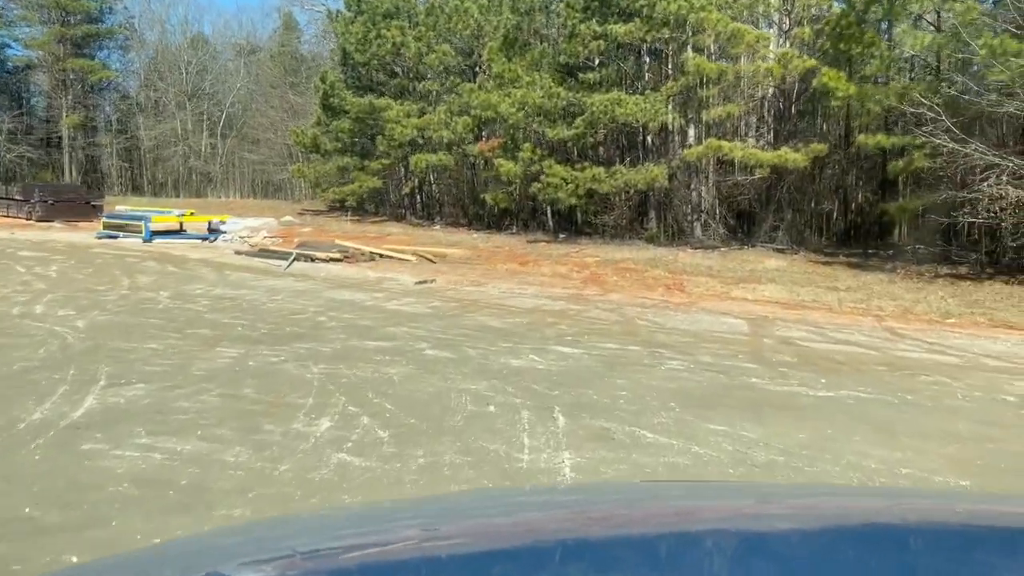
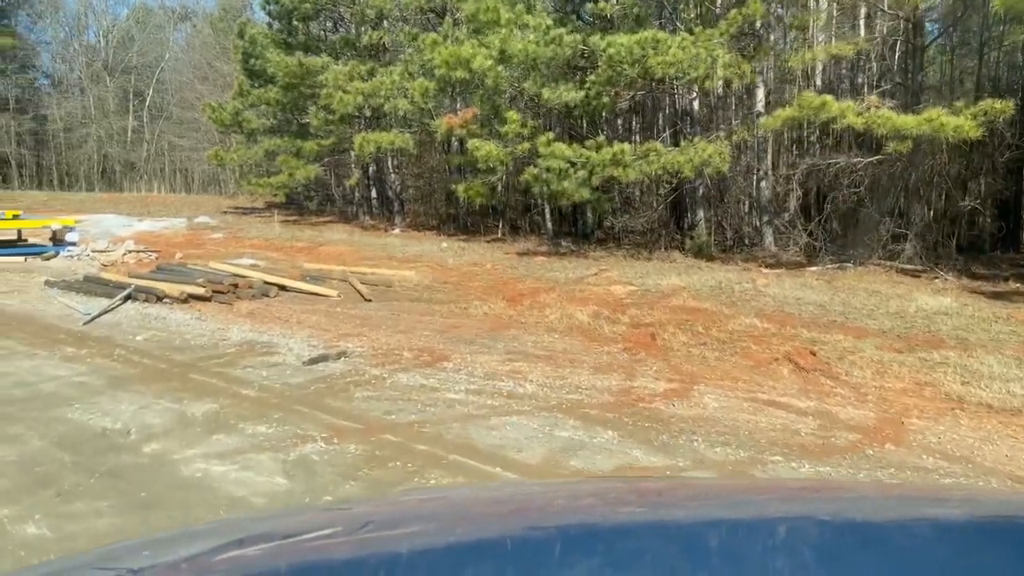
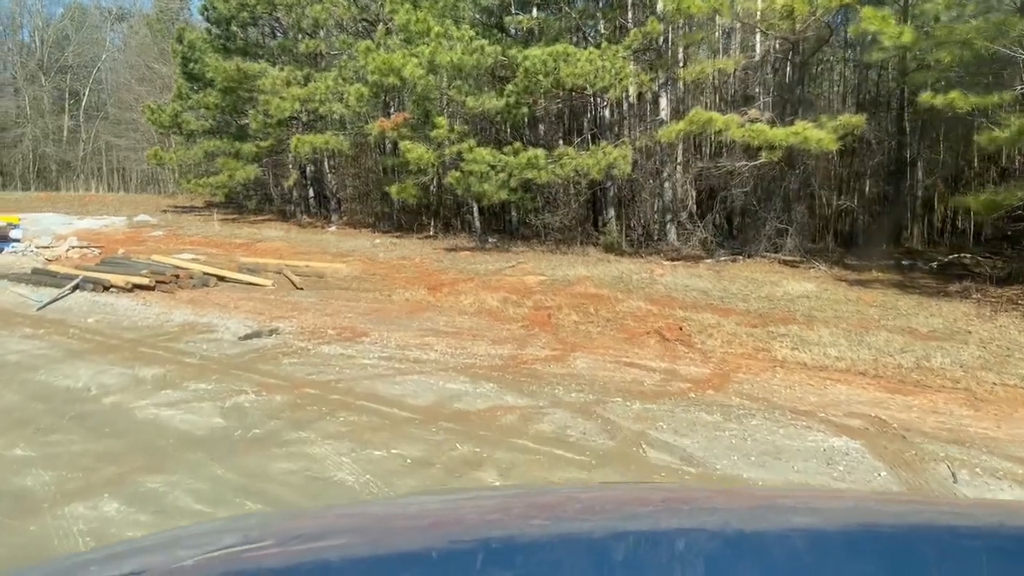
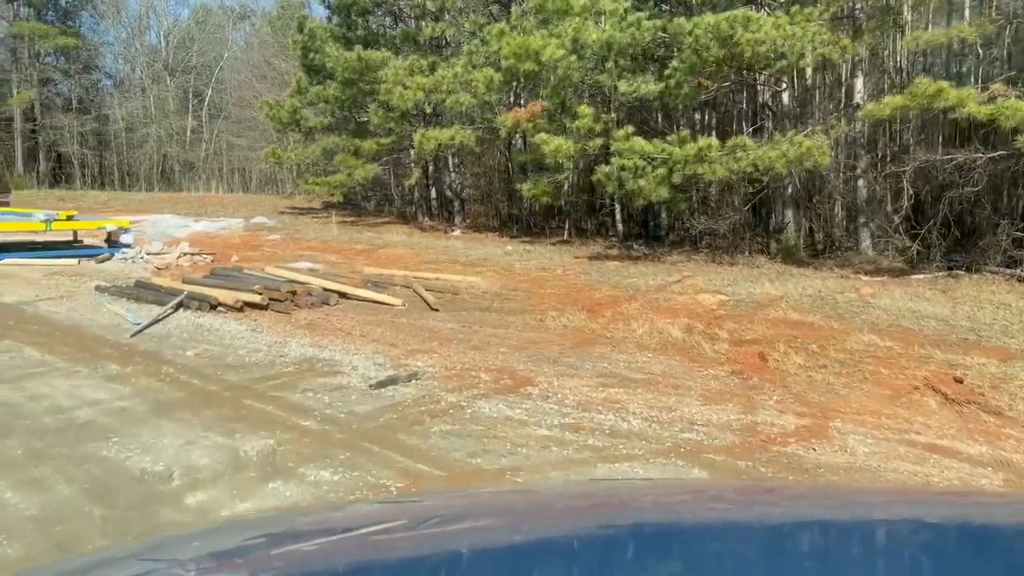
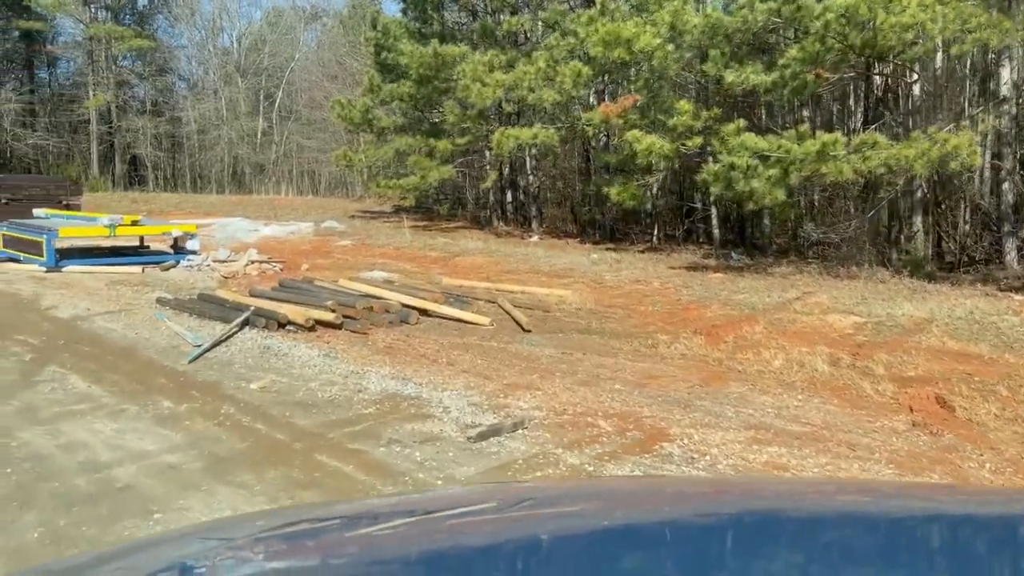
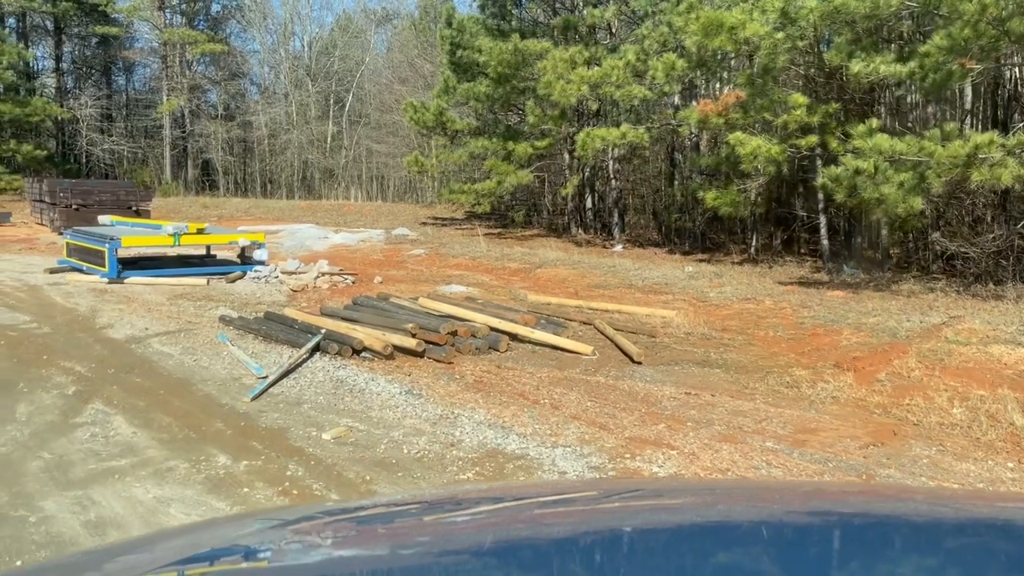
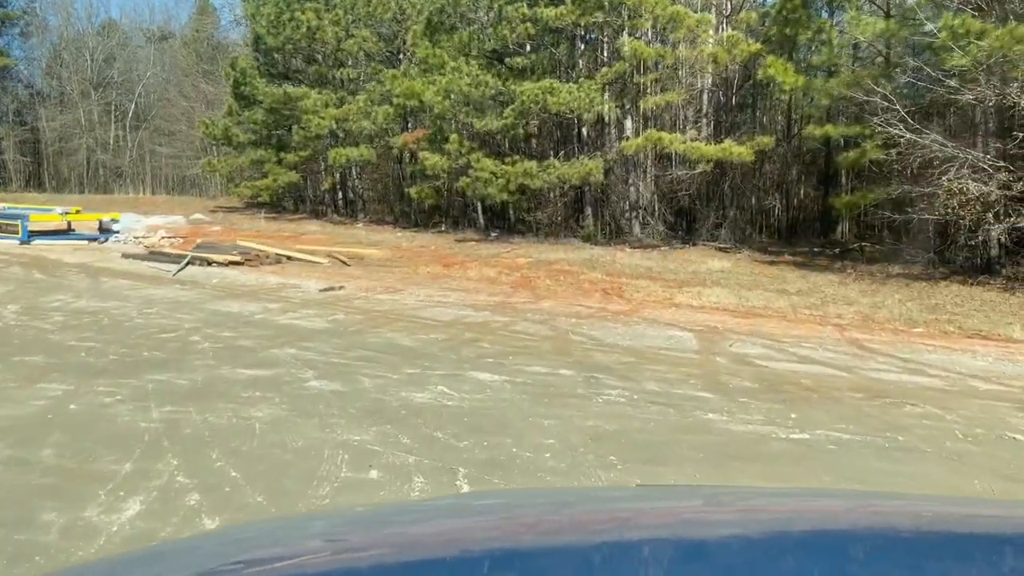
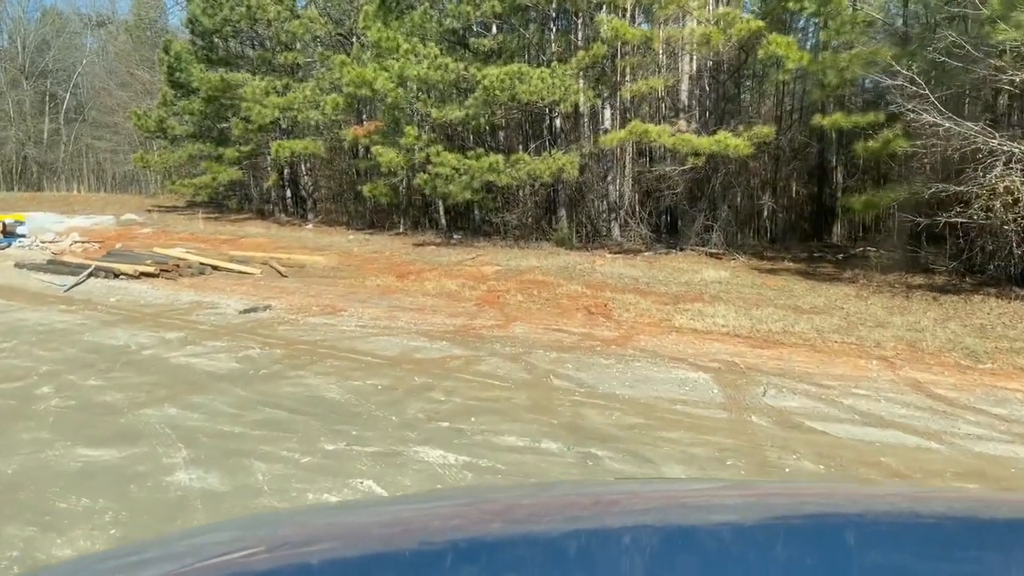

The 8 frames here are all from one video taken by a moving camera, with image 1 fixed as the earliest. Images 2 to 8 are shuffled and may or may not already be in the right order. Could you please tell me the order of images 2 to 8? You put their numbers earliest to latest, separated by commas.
7, 8, 3, 2, 4, 5, 6
